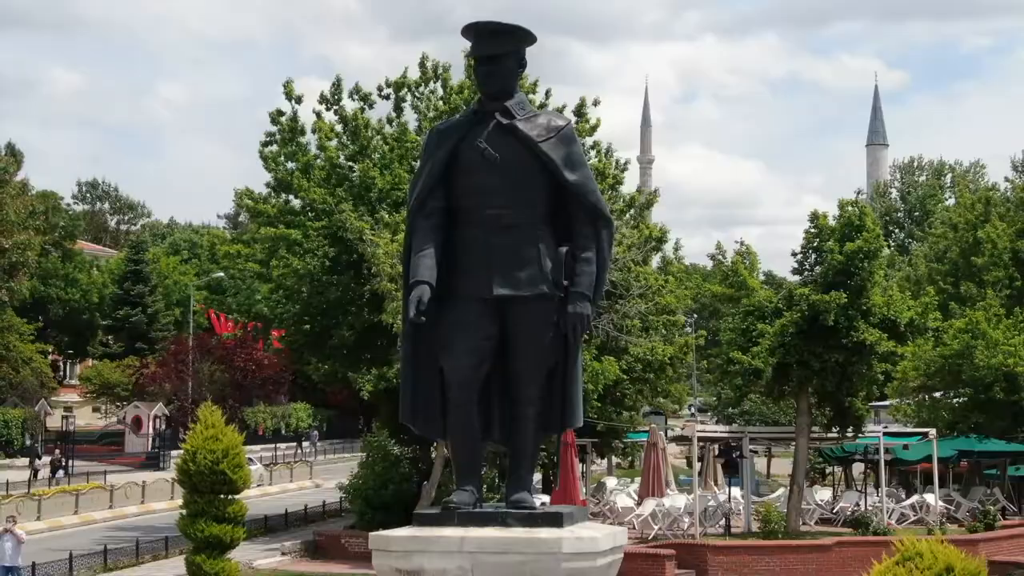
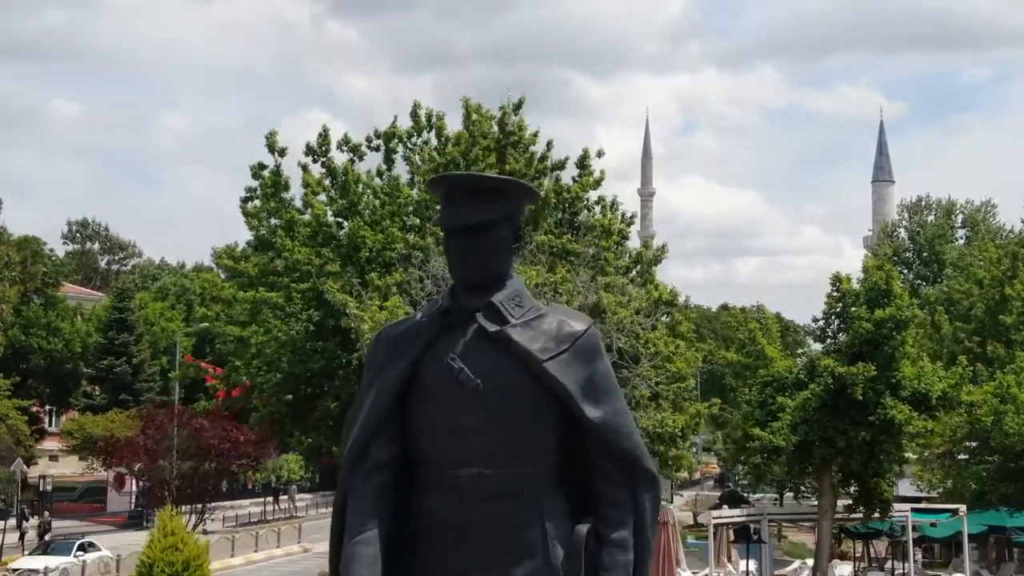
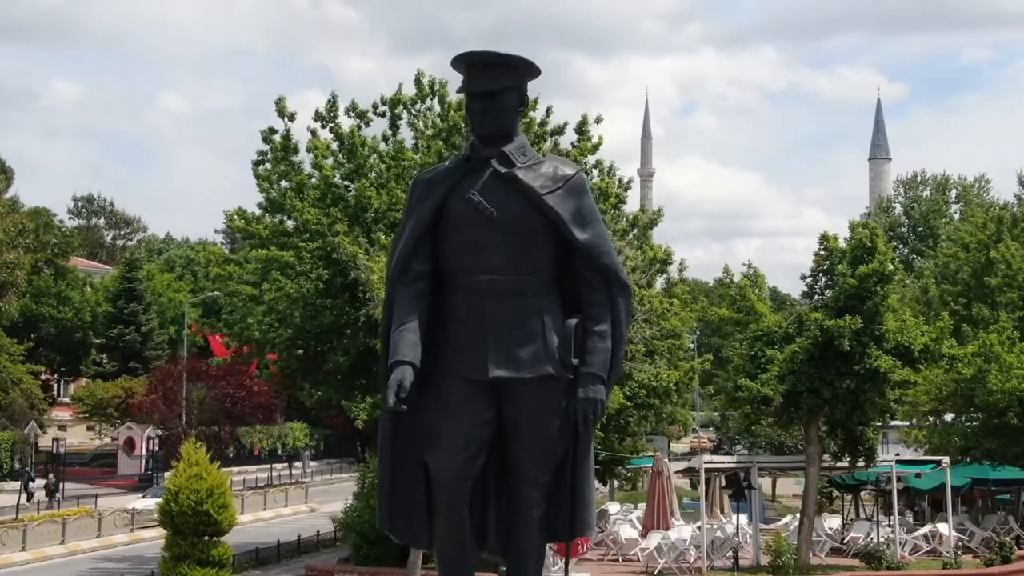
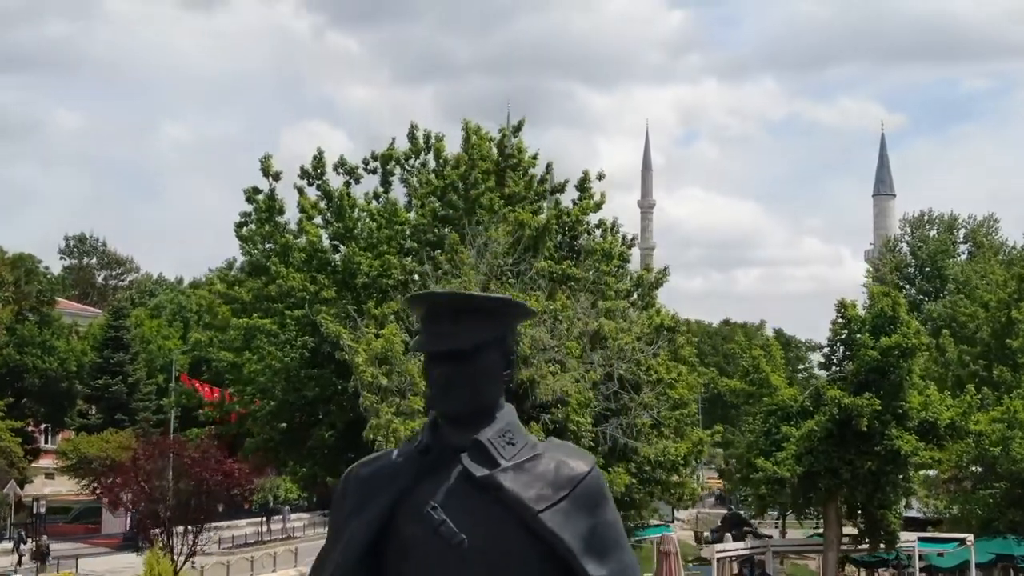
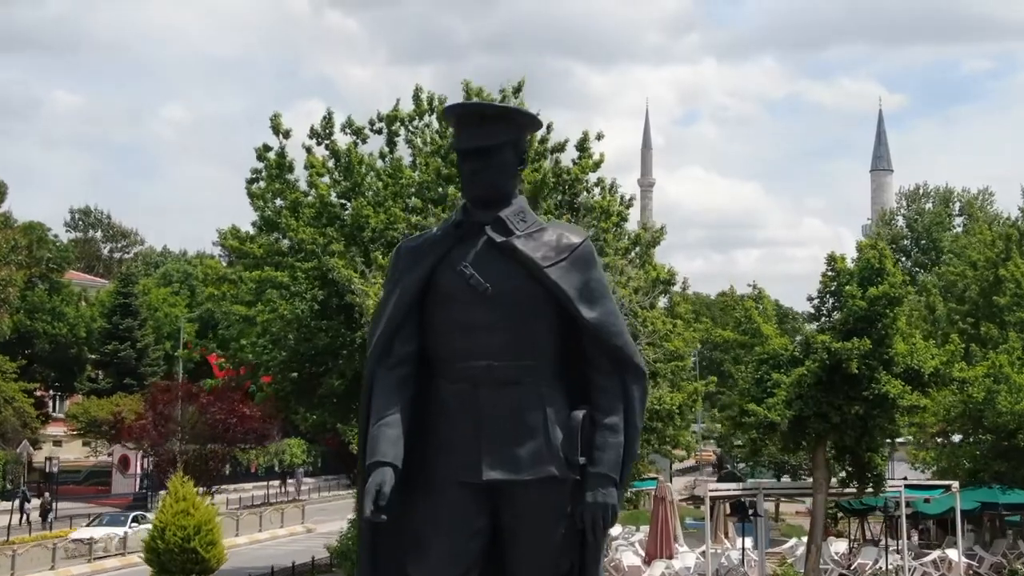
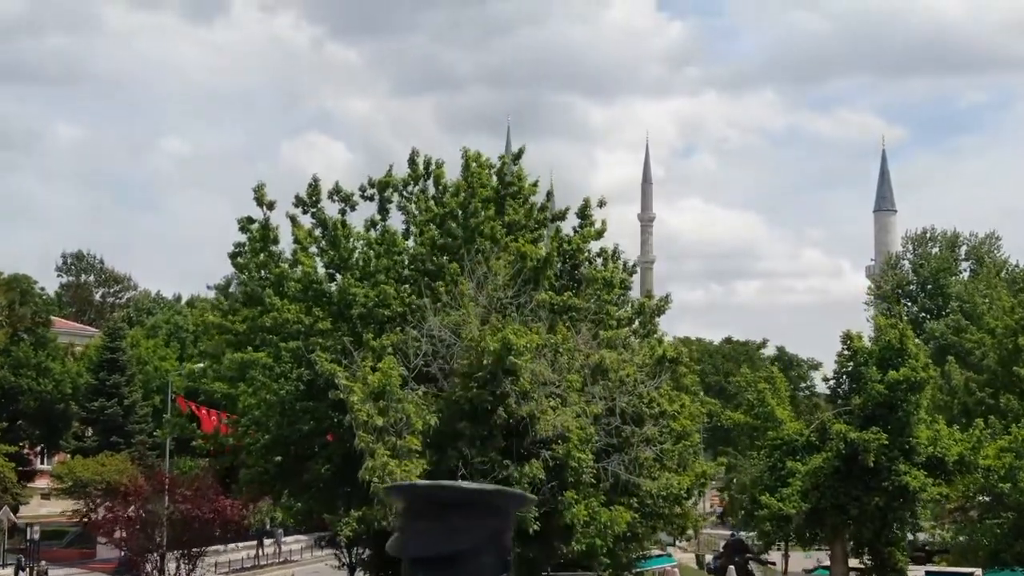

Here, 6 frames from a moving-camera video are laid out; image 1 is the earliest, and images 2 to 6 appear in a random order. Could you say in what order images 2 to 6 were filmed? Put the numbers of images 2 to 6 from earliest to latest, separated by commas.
3, 5, 2, 4, 6
